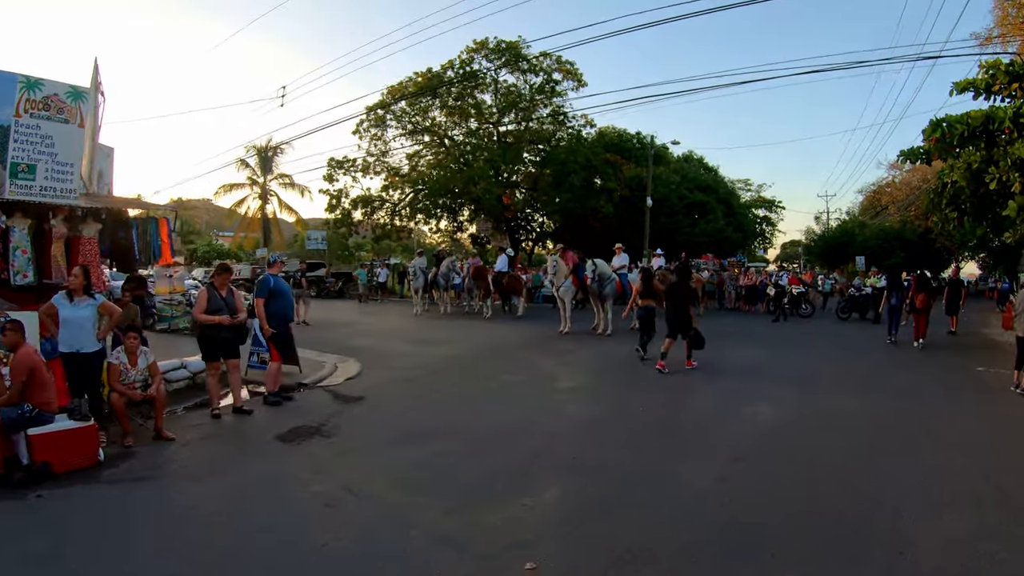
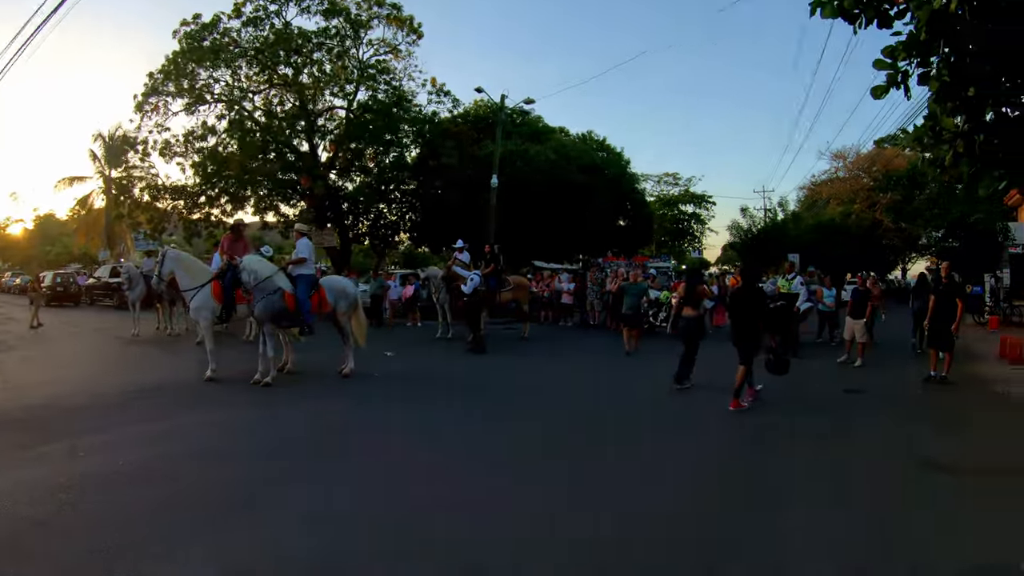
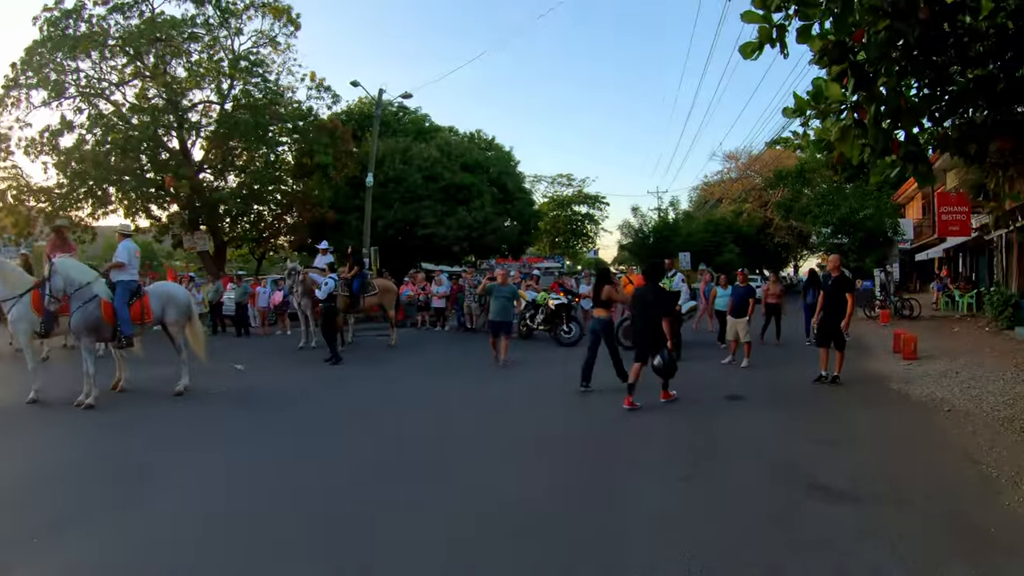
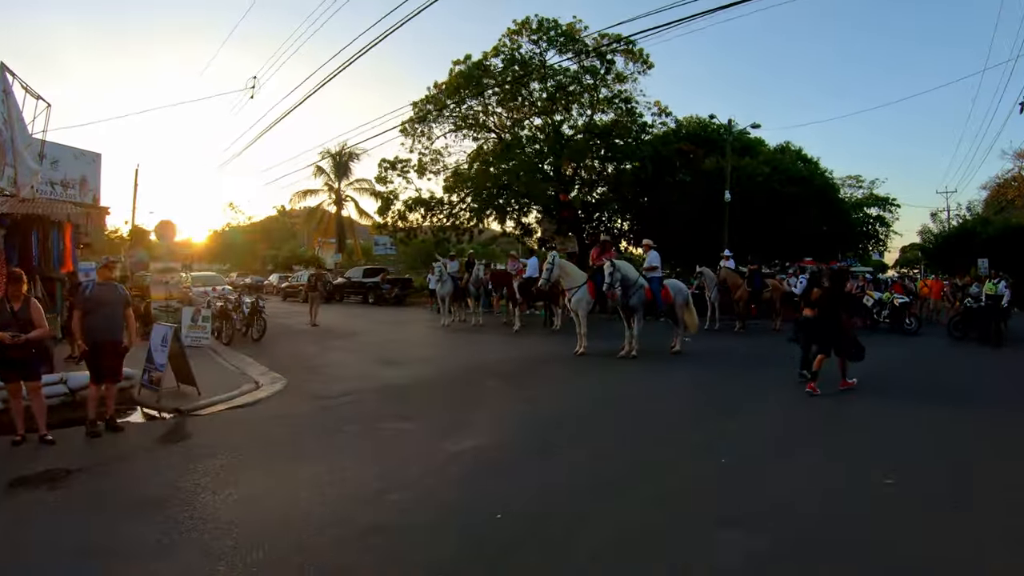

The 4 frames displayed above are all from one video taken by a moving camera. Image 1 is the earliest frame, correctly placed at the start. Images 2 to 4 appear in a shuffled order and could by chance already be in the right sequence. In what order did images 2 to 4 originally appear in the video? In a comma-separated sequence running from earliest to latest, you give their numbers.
4, 2, 3
